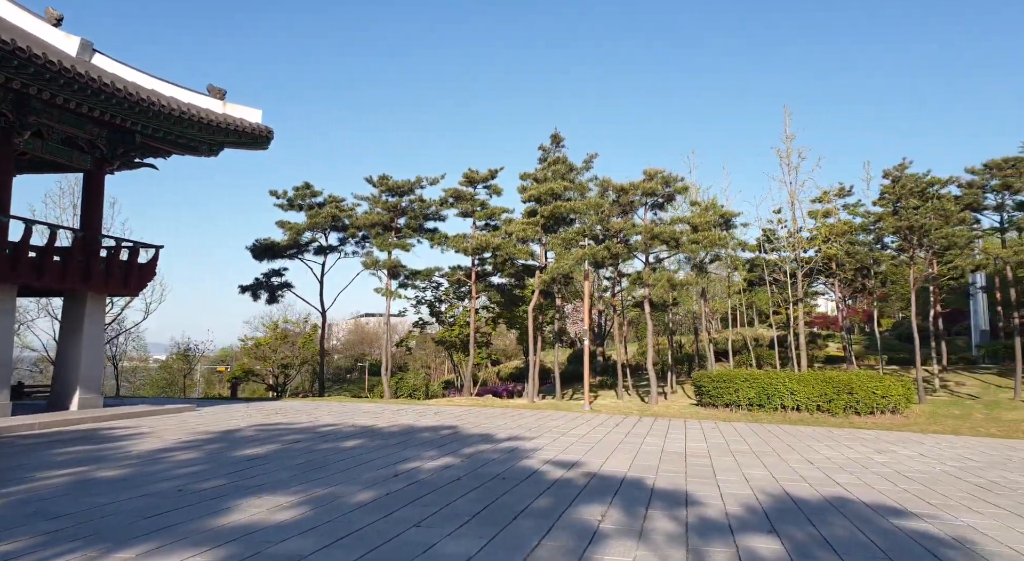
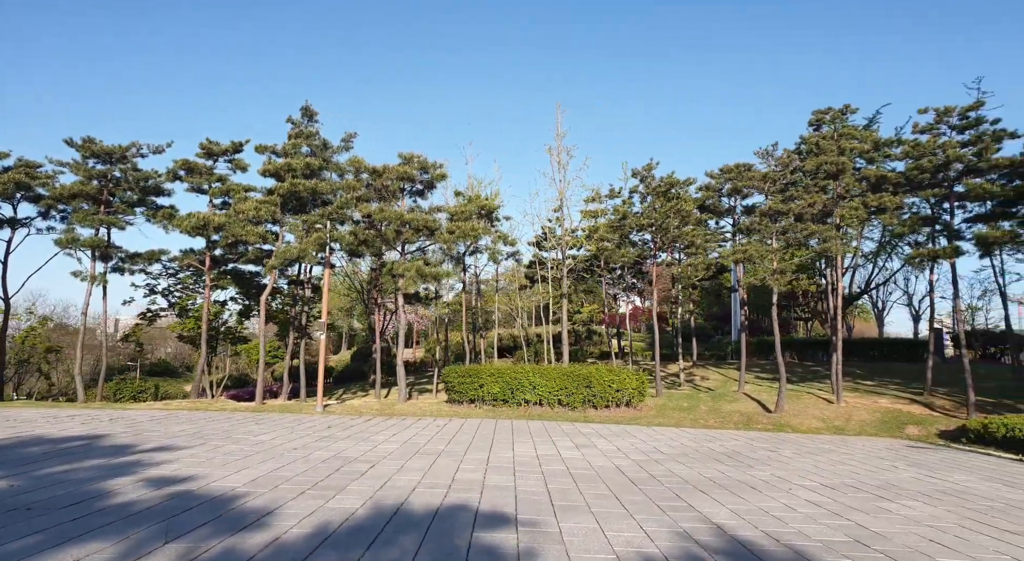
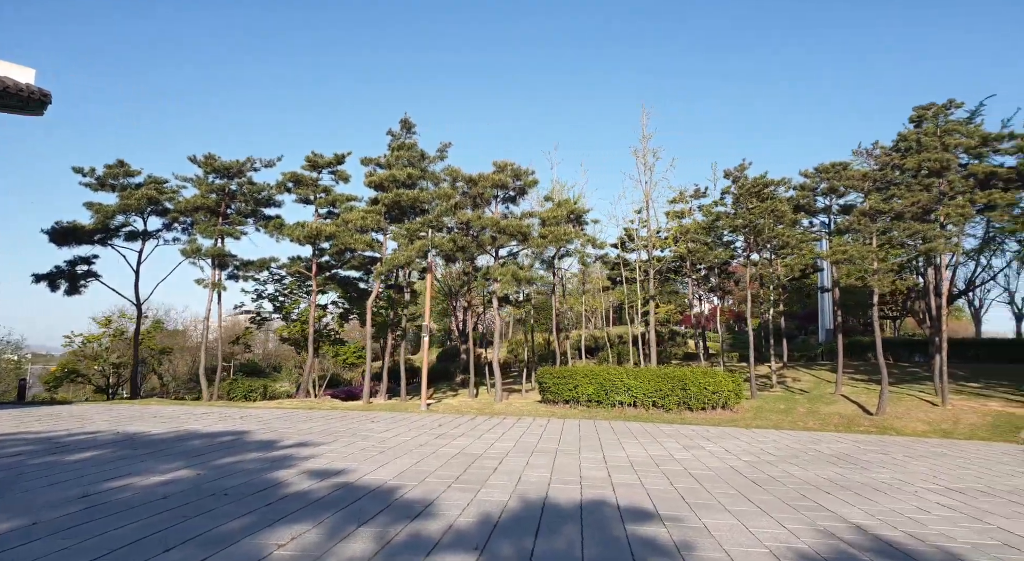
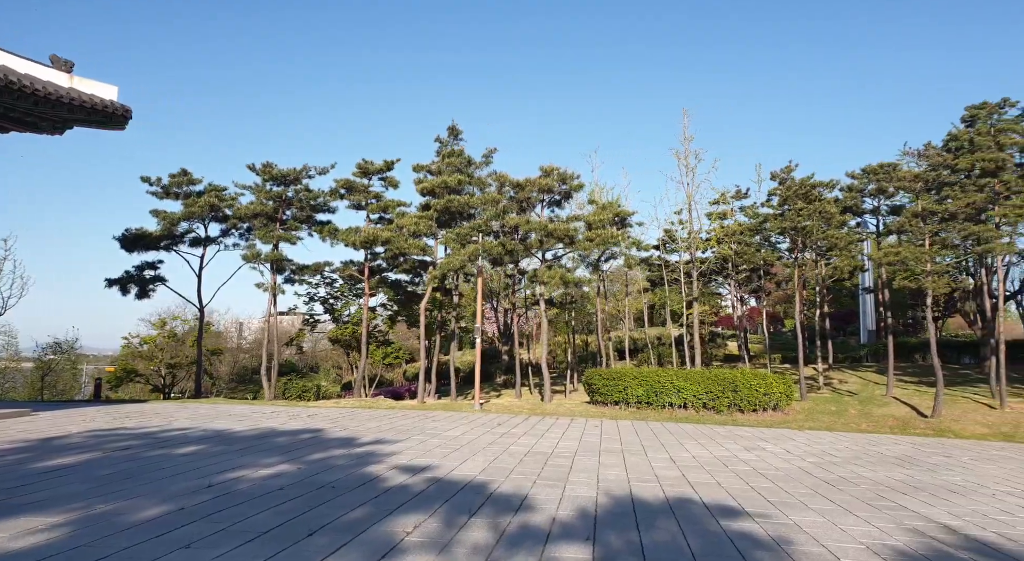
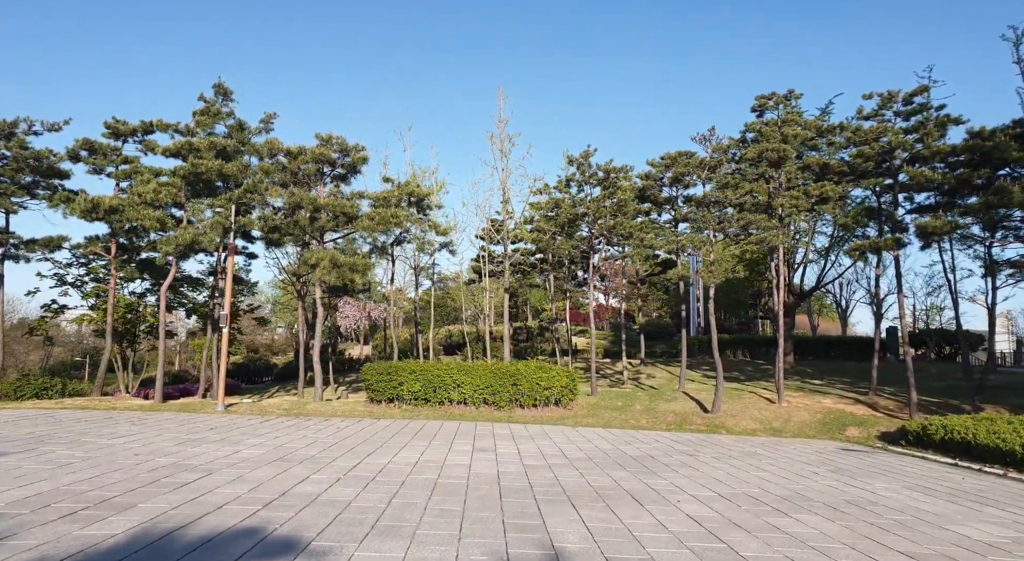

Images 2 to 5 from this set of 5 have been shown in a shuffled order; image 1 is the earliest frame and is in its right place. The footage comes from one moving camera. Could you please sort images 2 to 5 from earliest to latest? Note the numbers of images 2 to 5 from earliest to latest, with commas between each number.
4, 3, 2, 5
